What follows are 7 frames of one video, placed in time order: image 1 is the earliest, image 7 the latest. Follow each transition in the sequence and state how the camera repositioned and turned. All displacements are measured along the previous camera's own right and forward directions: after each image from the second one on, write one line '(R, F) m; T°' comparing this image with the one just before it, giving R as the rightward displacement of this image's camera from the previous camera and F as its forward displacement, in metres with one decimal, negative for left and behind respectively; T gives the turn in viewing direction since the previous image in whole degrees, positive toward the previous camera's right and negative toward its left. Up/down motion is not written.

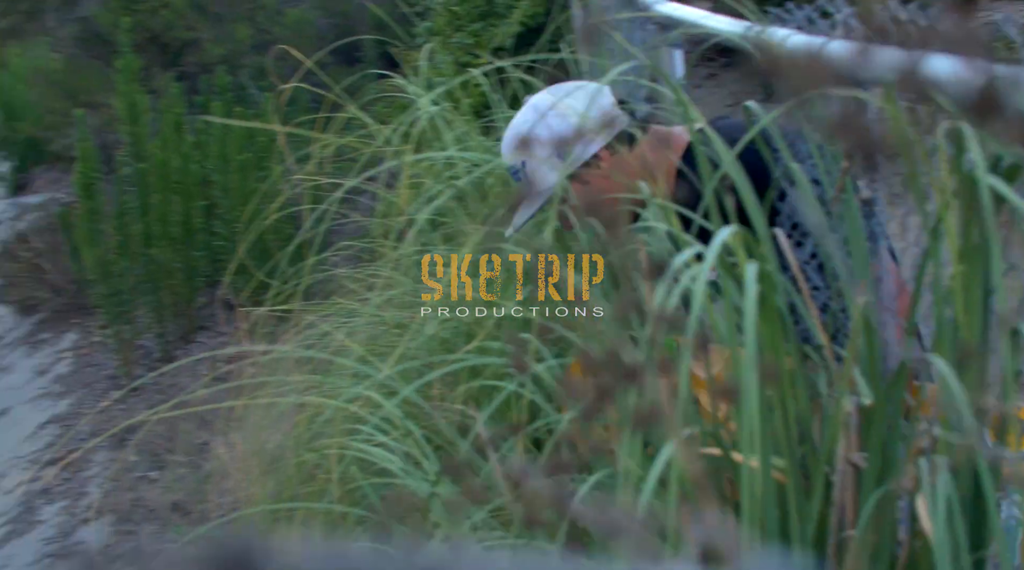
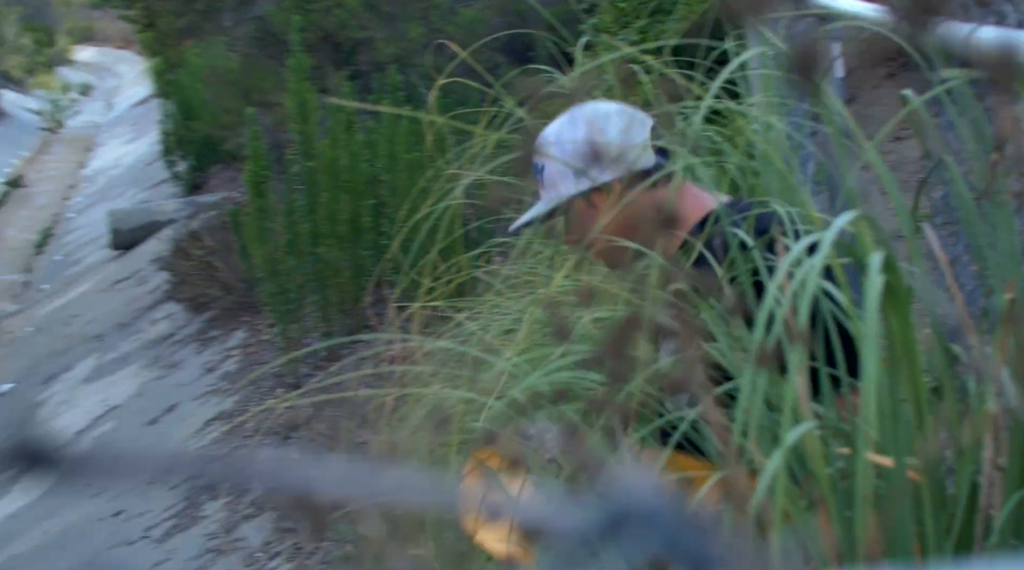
(0.0, +0.2) m; -6°
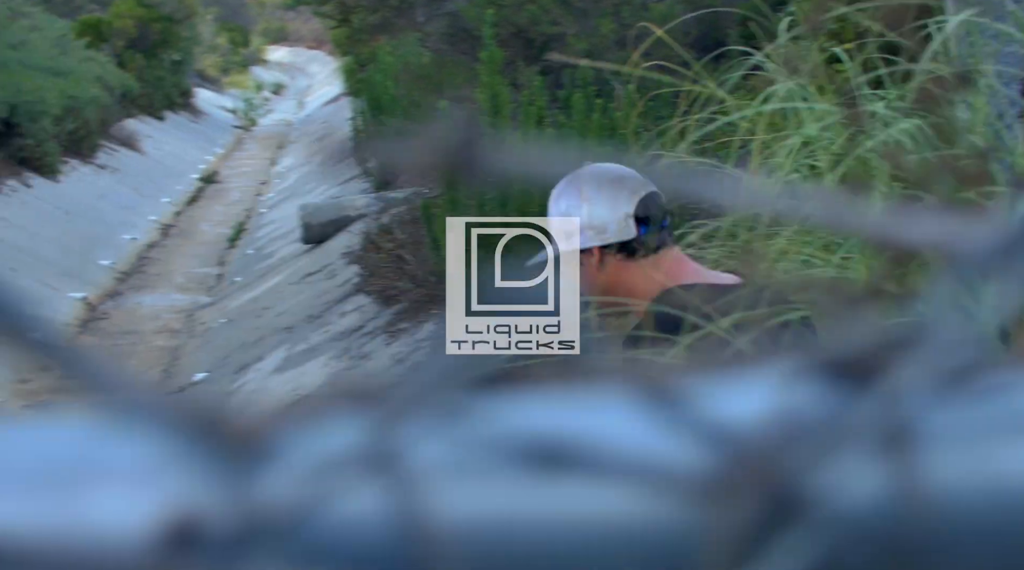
(-0.1, +0.1) m; -6°
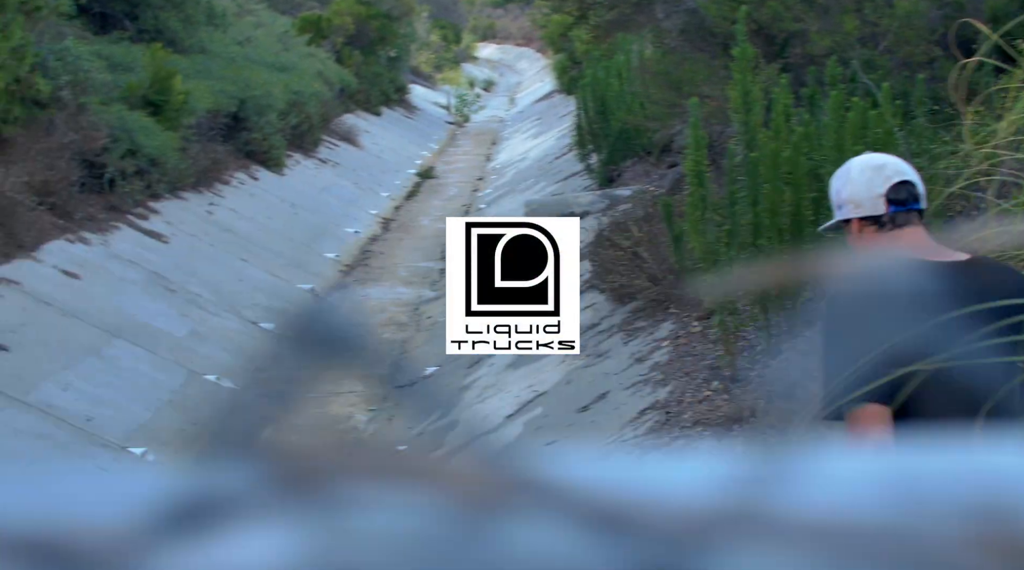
(-0.3, +0.1) m; -7°
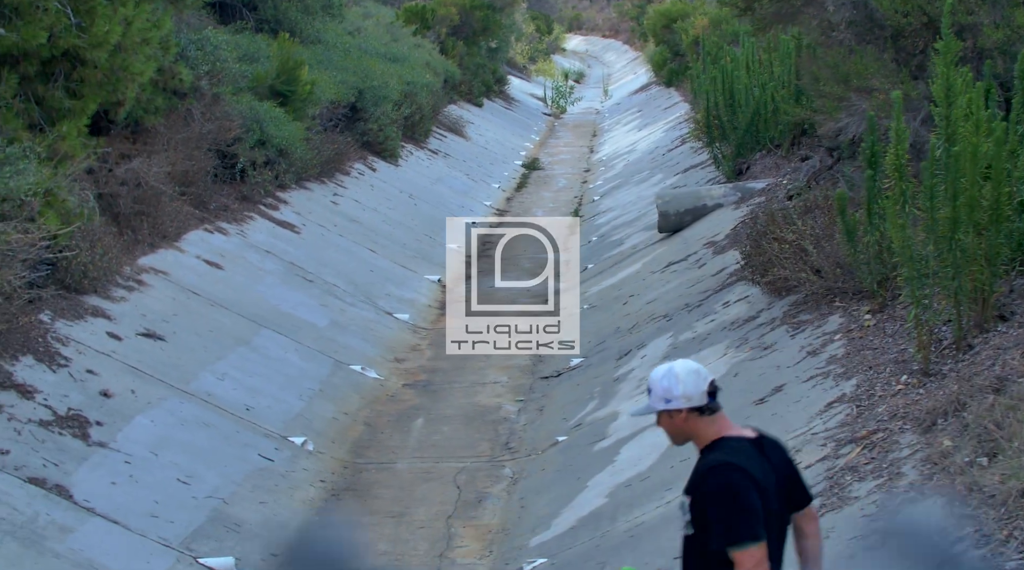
(-0.7, +0.1) m; -3°
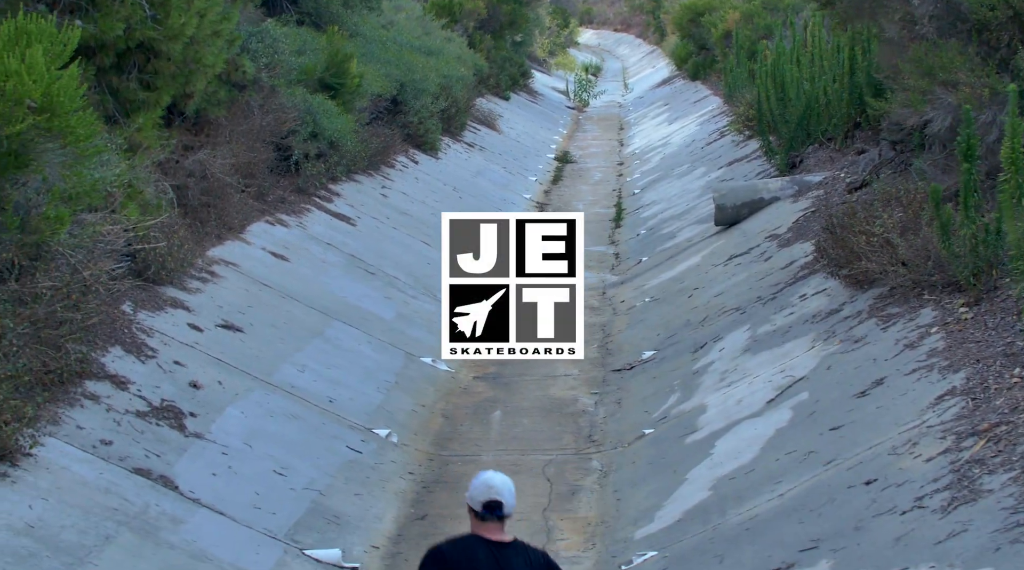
(-0.7, 0.0) m; 0°
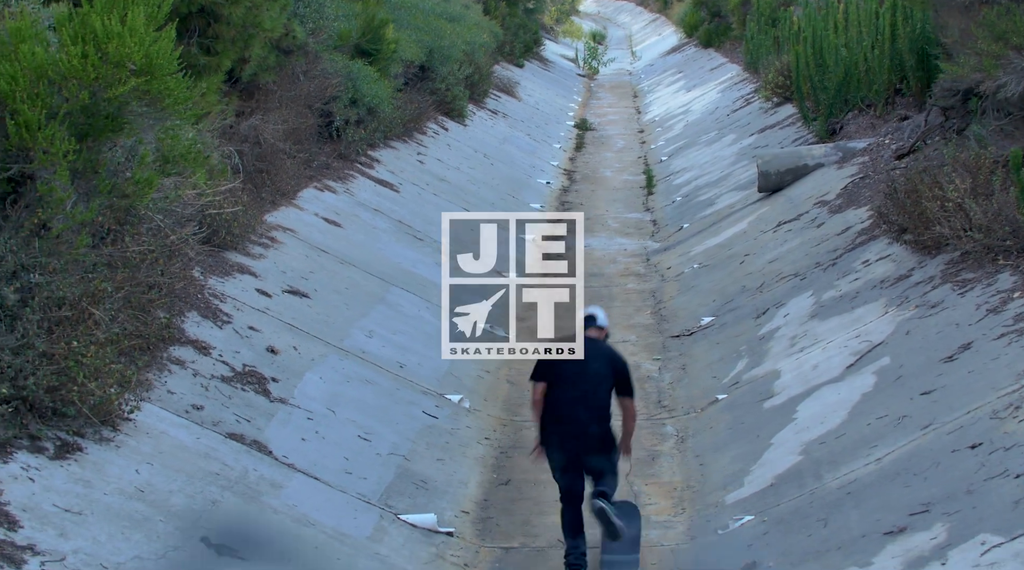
(-0.7, 0.0) m; 0°
